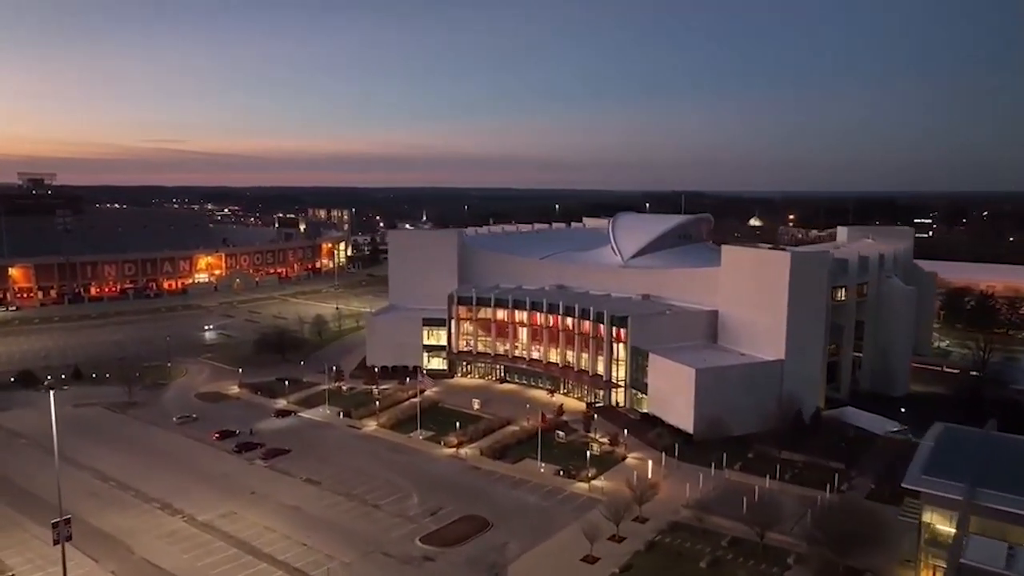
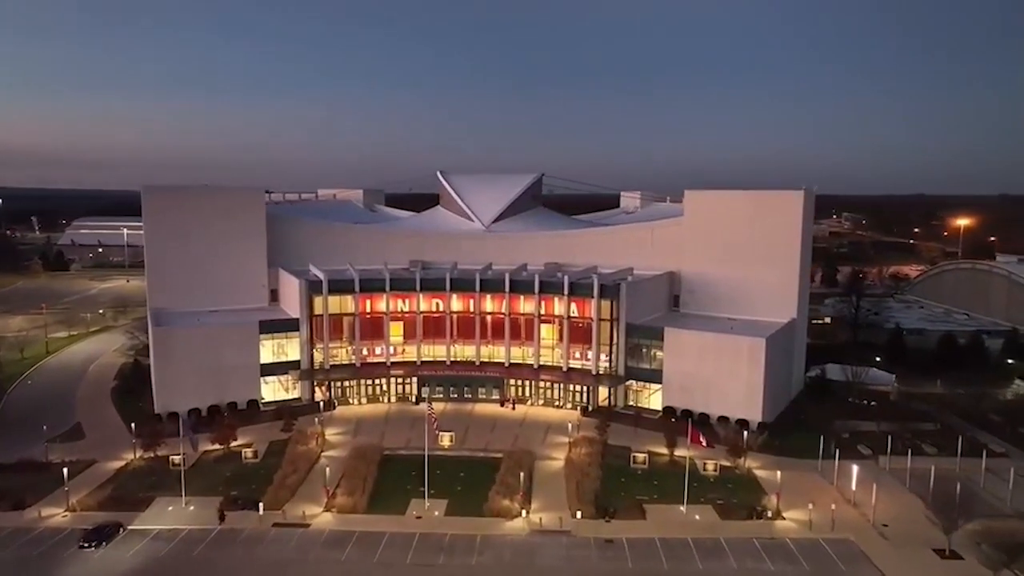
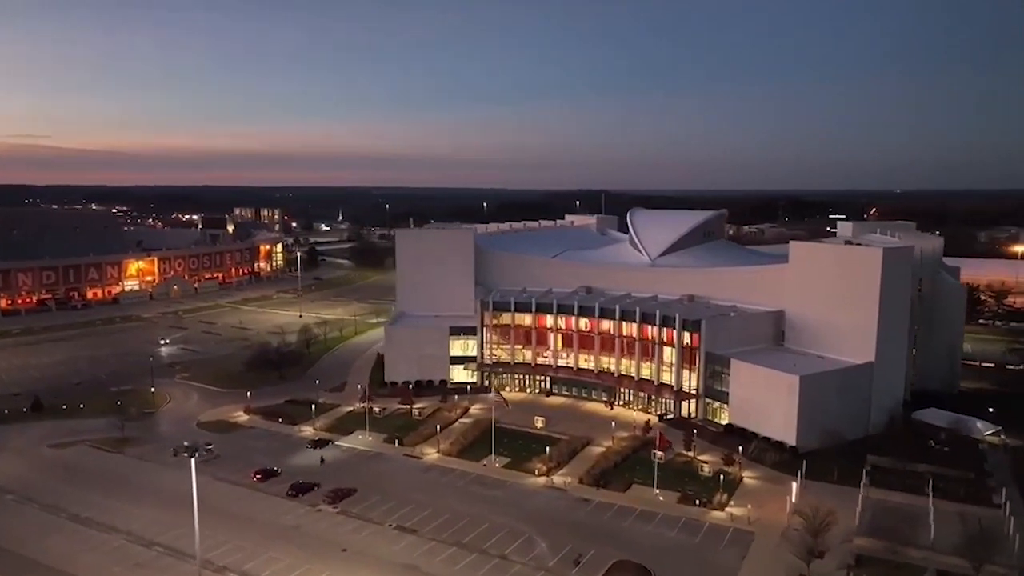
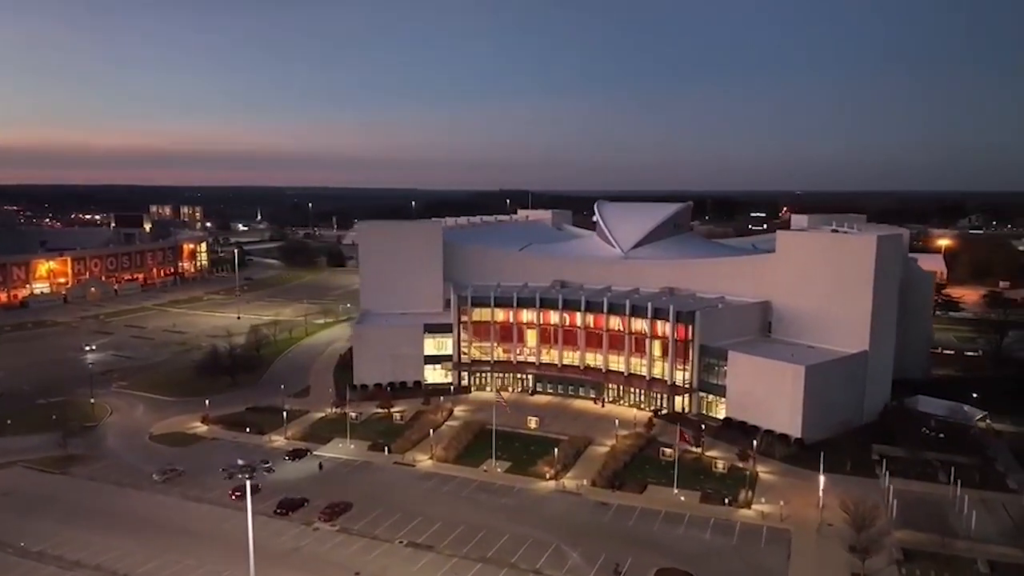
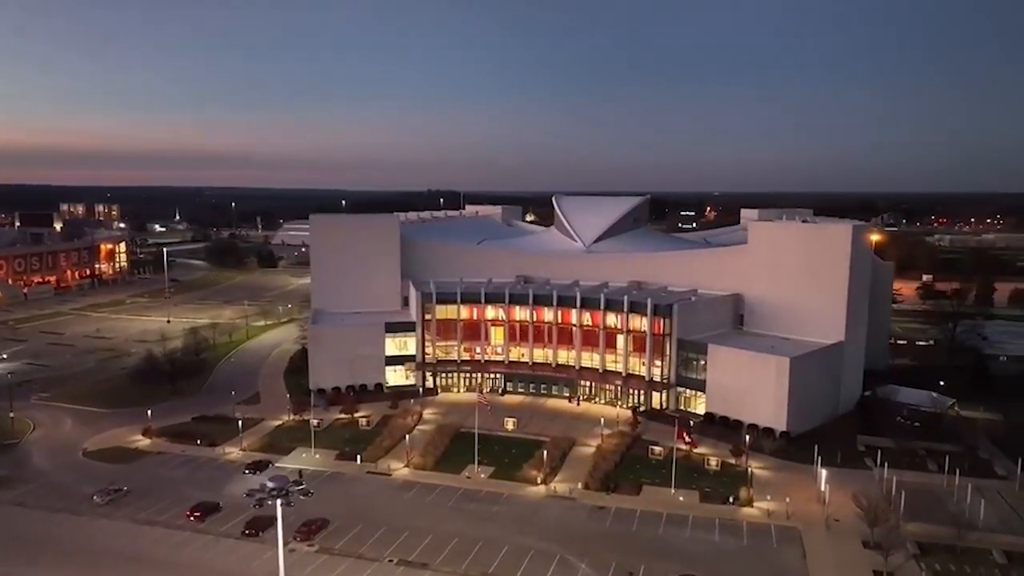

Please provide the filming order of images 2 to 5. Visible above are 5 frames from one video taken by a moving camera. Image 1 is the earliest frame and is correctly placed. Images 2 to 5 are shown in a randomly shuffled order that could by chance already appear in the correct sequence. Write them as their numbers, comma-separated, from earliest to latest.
3, 4, 5, 2
